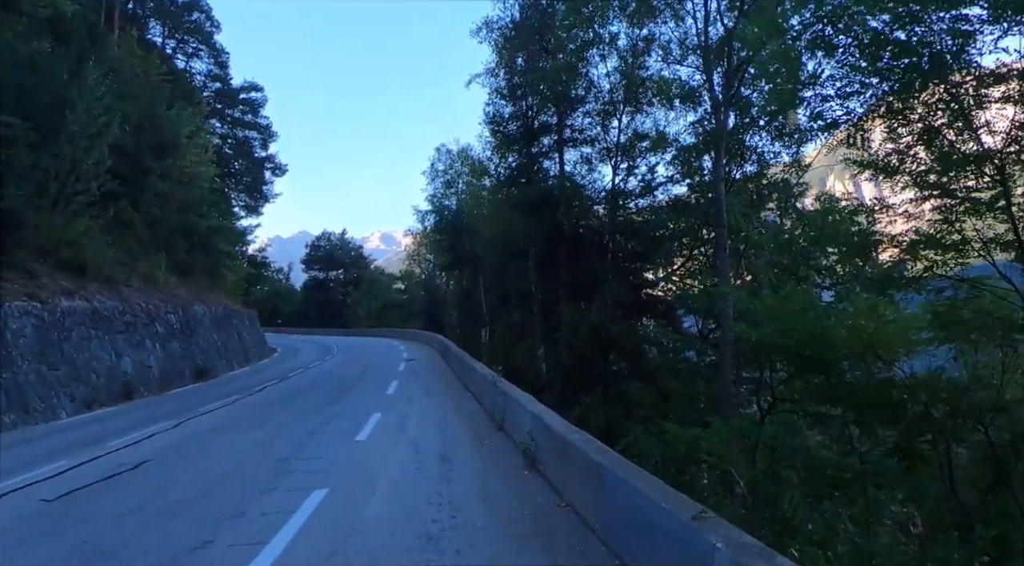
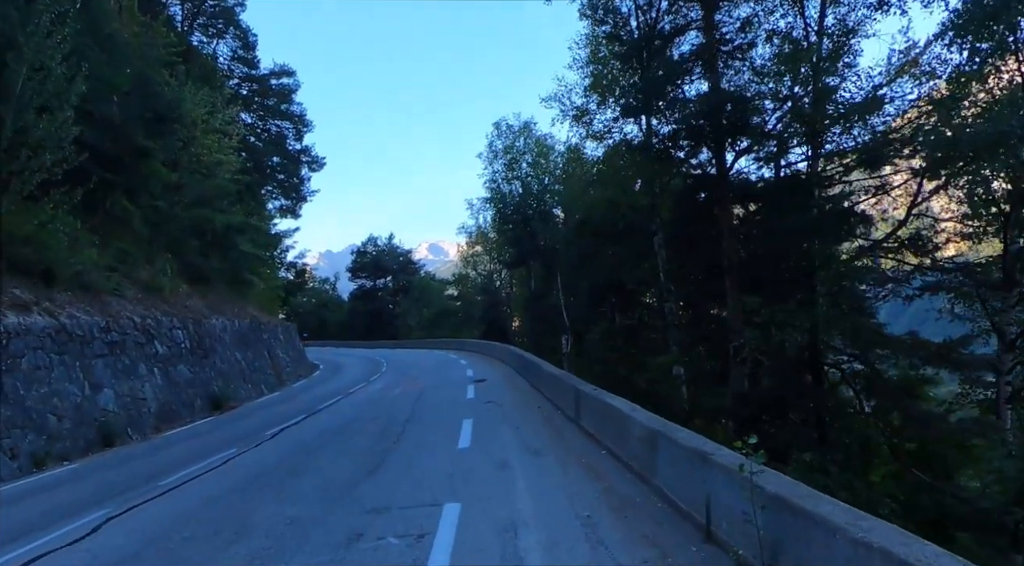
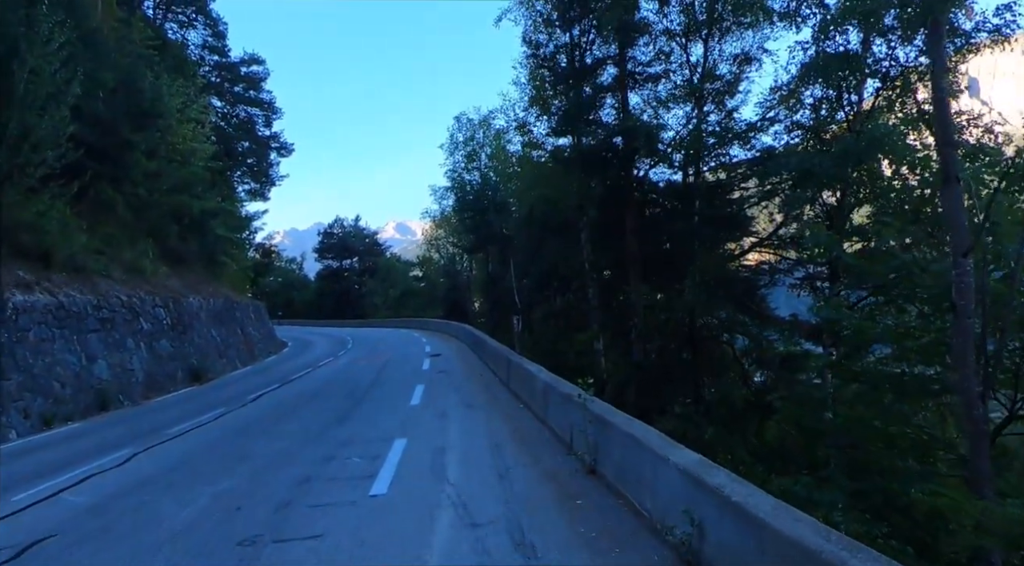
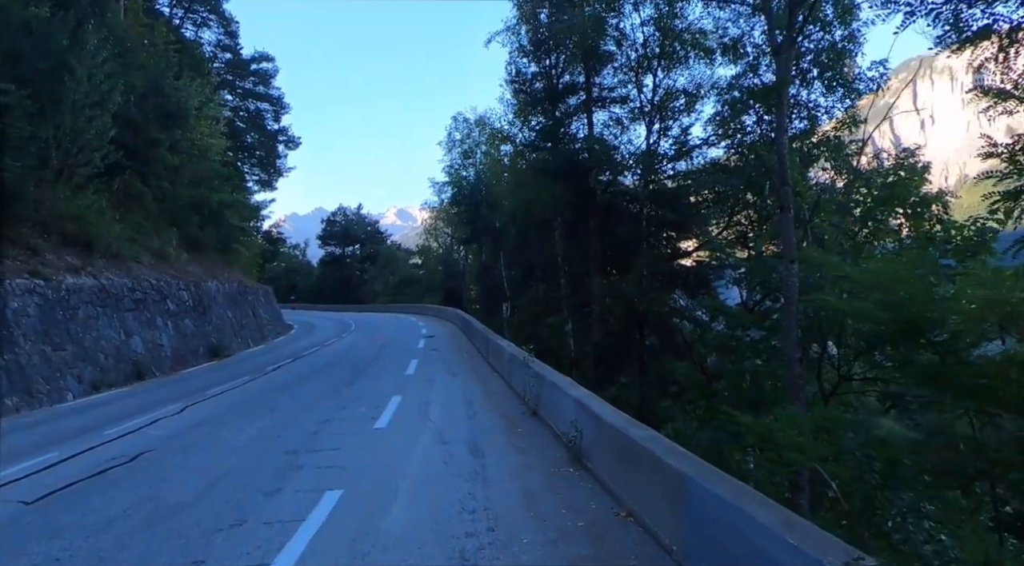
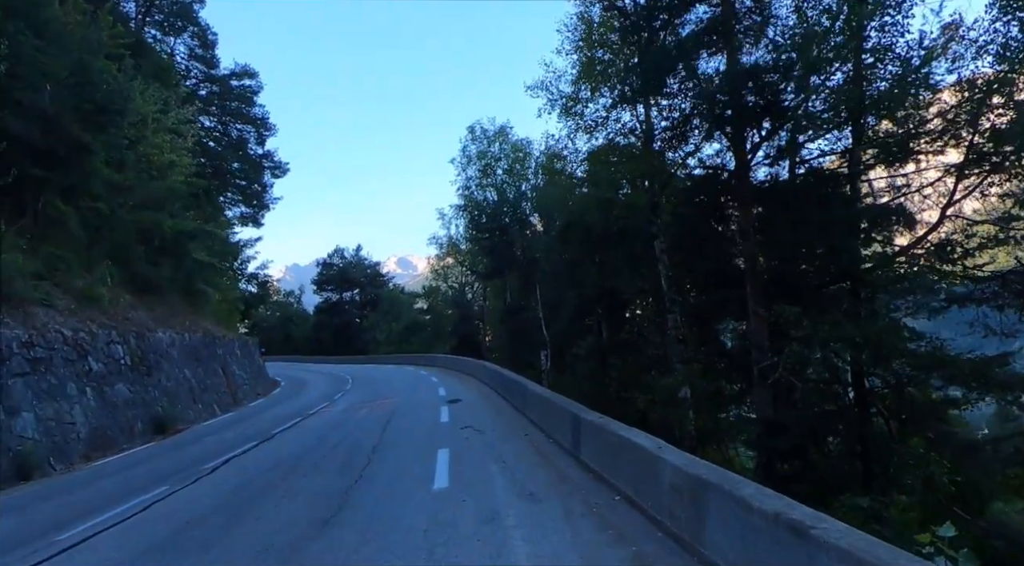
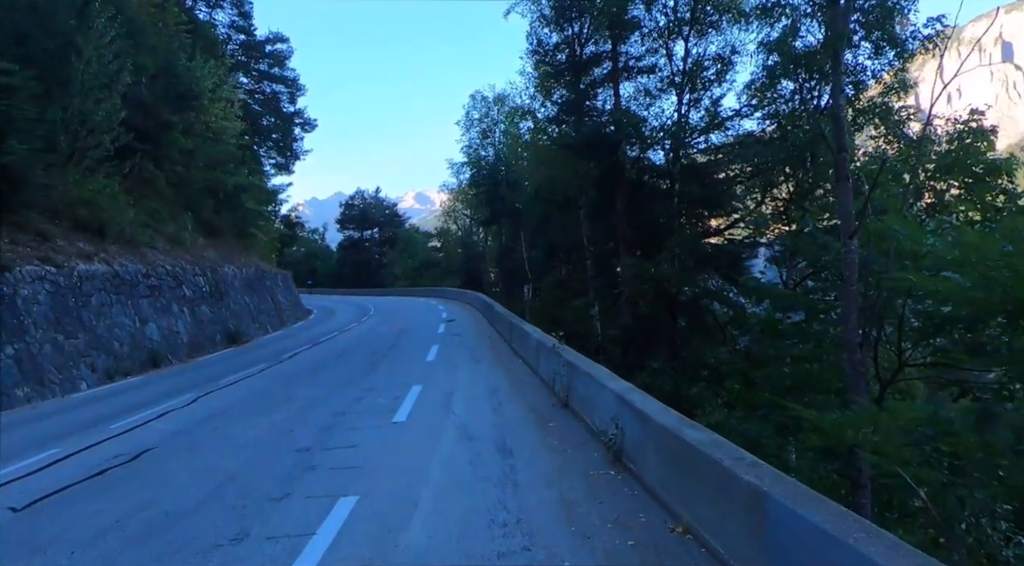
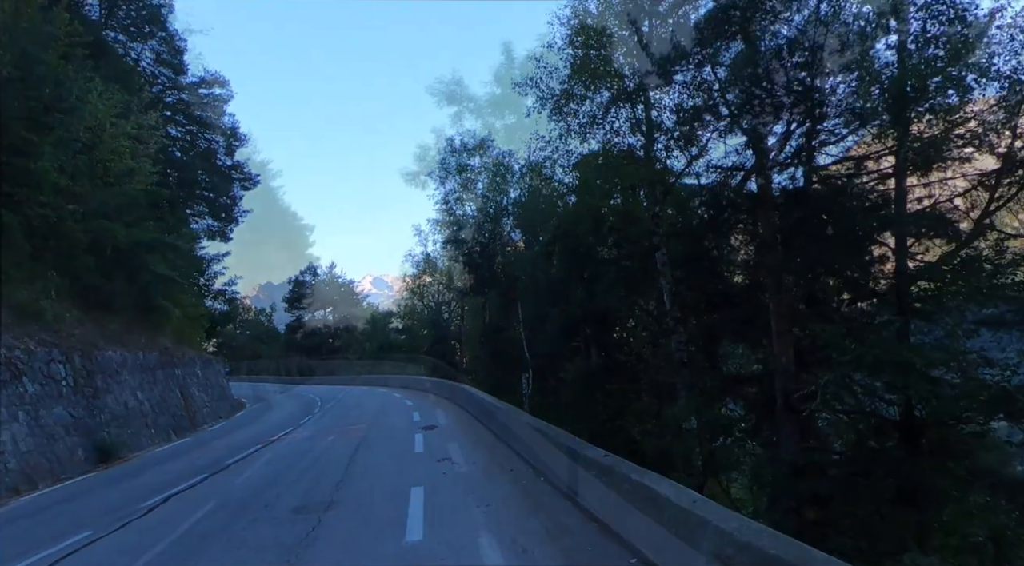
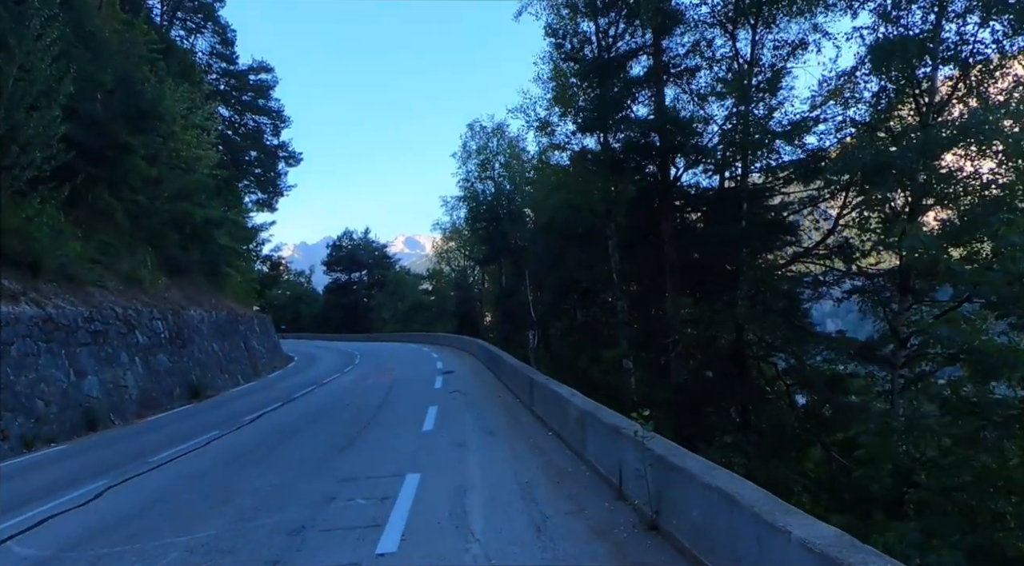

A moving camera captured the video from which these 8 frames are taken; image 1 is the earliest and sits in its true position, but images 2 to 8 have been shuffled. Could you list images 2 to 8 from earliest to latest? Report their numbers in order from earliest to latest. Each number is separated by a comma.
4, 6, 3, 8, 2, 5, 7
